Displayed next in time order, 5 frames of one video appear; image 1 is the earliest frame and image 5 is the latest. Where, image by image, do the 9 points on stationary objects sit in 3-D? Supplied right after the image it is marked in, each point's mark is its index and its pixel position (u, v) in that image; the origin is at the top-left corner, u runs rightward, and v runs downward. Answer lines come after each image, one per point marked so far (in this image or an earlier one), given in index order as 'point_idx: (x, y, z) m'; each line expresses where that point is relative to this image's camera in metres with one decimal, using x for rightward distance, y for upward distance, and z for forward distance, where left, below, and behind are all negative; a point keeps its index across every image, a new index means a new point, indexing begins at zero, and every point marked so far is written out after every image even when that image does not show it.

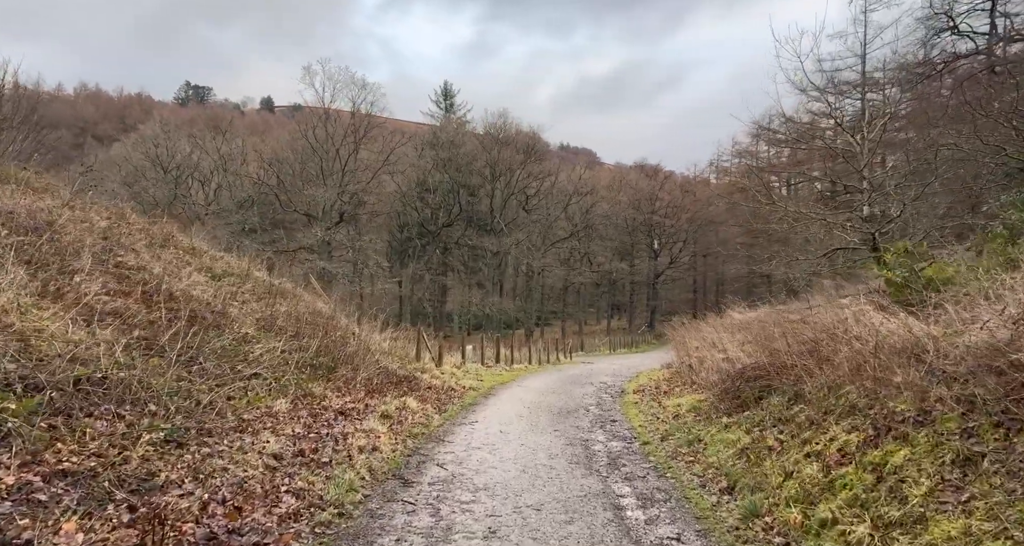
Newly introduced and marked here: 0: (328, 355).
0: (-2.7, -1.2, +10.4) m
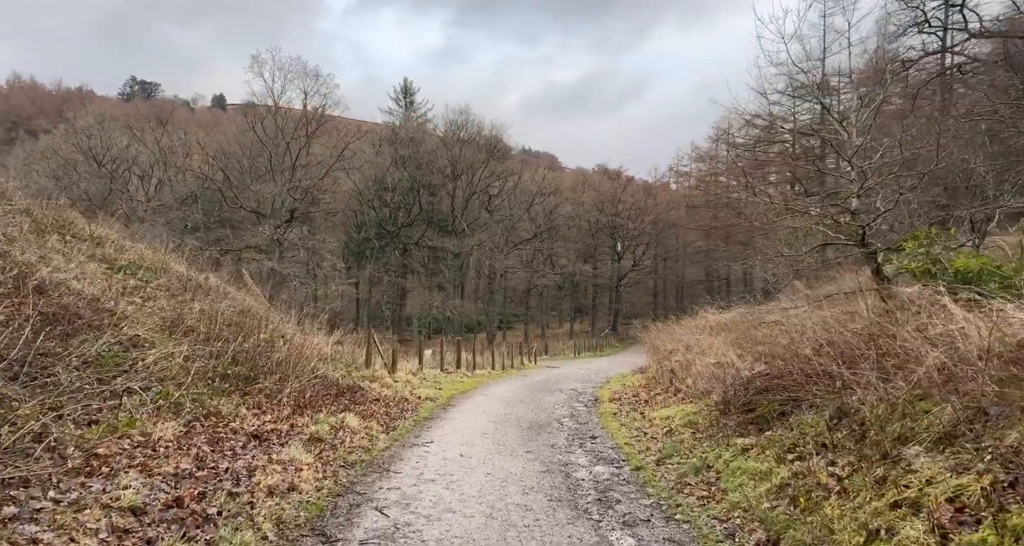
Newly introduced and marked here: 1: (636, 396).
0: (-3.1, -1.1, +8.6) m
1: (+2.3, -2.3, +13.4) m
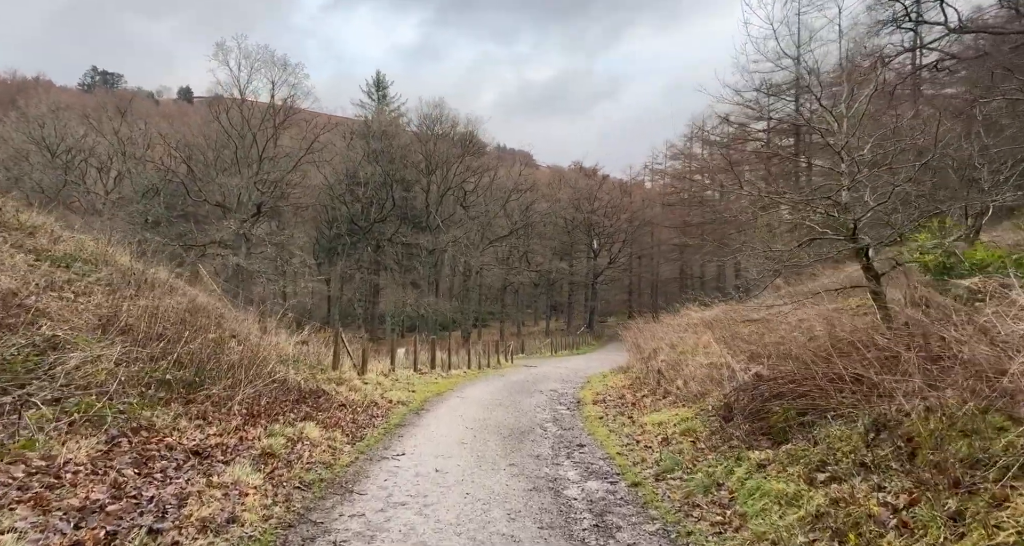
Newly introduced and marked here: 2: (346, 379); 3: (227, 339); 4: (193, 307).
0: (-3.3, -1.0, +7.6) m
1: (+1.9, -2.2, +12.6) m
2: (-2.7, -1.7, +11.9) m
3: (-3.3, -0.8, +8.6) m
4: (-4.1, -0.4, +9.3) m
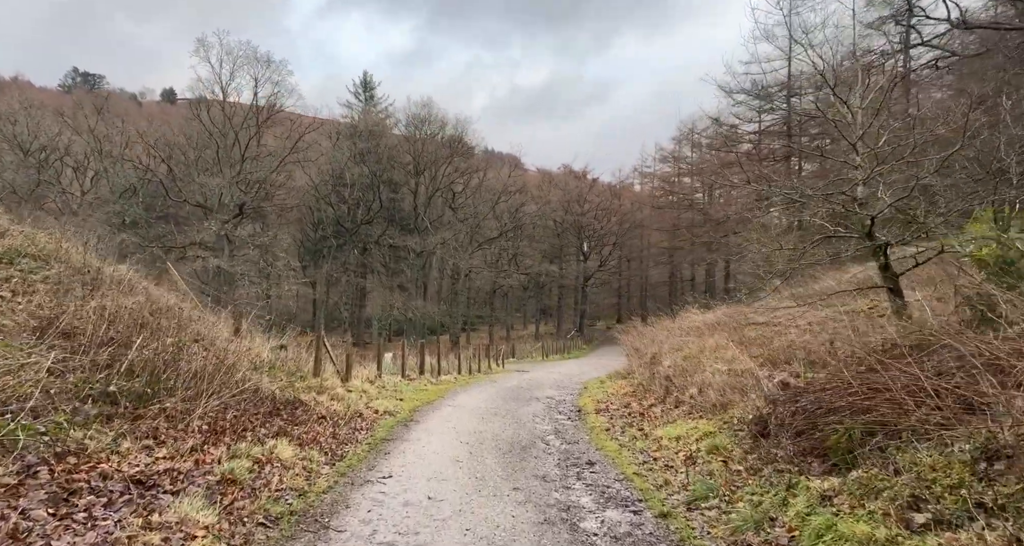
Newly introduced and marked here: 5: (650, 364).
0: (-3.3, -0.9, +6.6) m
1: (+1.8, -2.1, +11.7) m
2: (-2.7, -1.7, +10.9) m
3: (-3.3, -0.7, +7.6) m
4: (-4.1, -0.4, +8.3) m
5: (+2.9, -1.9, +15.3) m
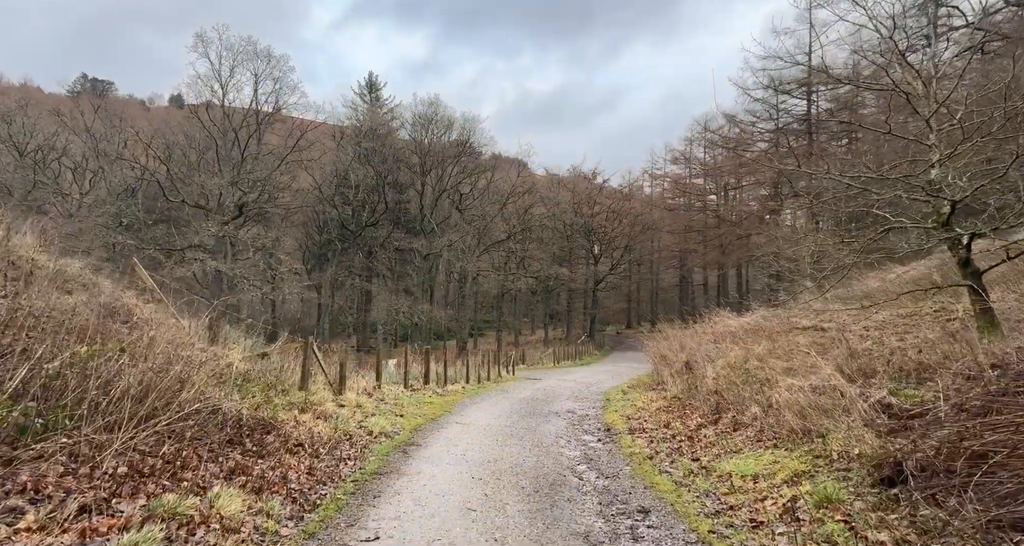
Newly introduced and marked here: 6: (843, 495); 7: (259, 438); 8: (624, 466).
0: (-3.1, -0.8, +4.9) m
1: (+2.1, -2.1, +10.0) m
2: (-2.5, -1.6, +9.1) m
3: (-3.1, -0.6, +5.9) m
4: (-3.8, -0.3, +6.6) m
5: (+3.2, -1.8, +13.5) m
6: (+2.3, -1.4, +5.0) m
7: (-2.2, -1.4, +6.4) m
8: (+1.1, -2.0, +7.1) m
